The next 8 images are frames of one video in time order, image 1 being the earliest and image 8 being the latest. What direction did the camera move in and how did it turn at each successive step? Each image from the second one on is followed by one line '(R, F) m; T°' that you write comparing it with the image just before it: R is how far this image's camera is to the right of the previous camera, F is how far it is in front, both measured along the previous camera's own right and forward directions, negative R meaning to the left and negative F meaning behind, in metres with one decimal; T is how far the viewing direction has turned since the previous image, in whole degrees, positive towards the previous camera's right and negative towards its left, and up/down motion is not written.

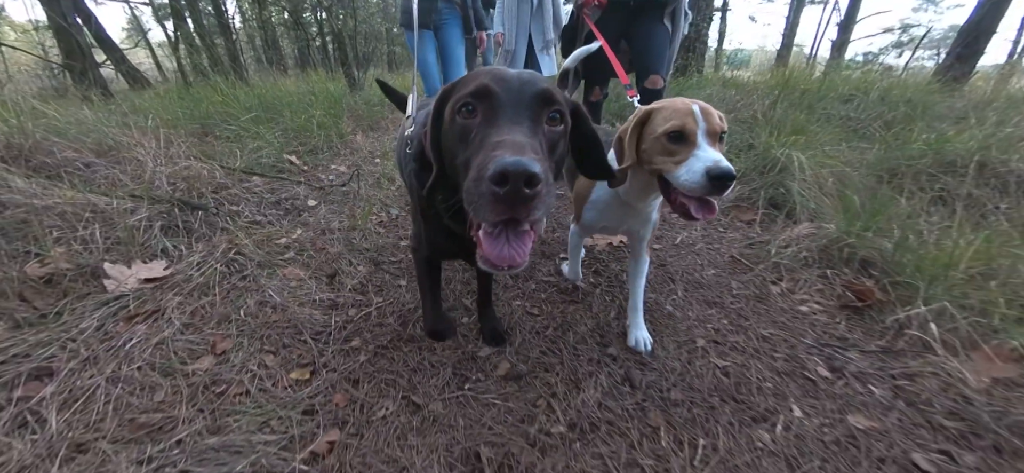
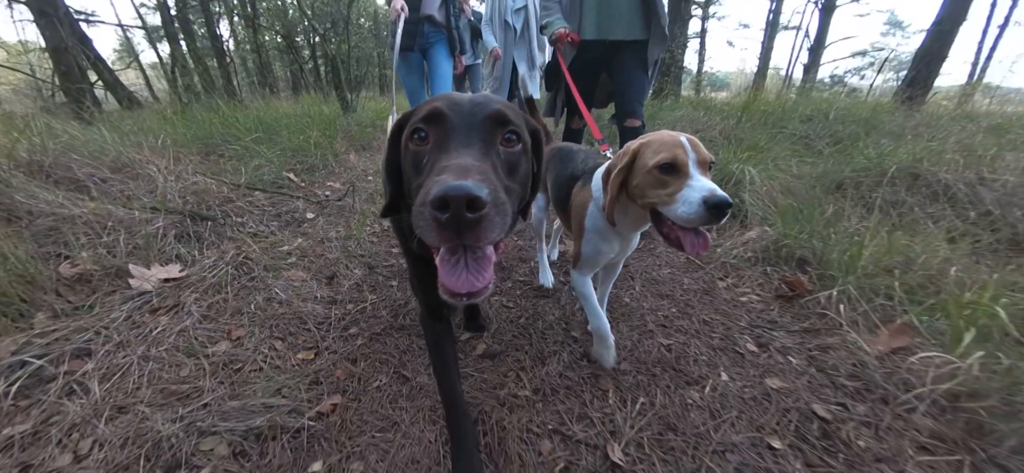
(+0.1, -0.3) m; +1°
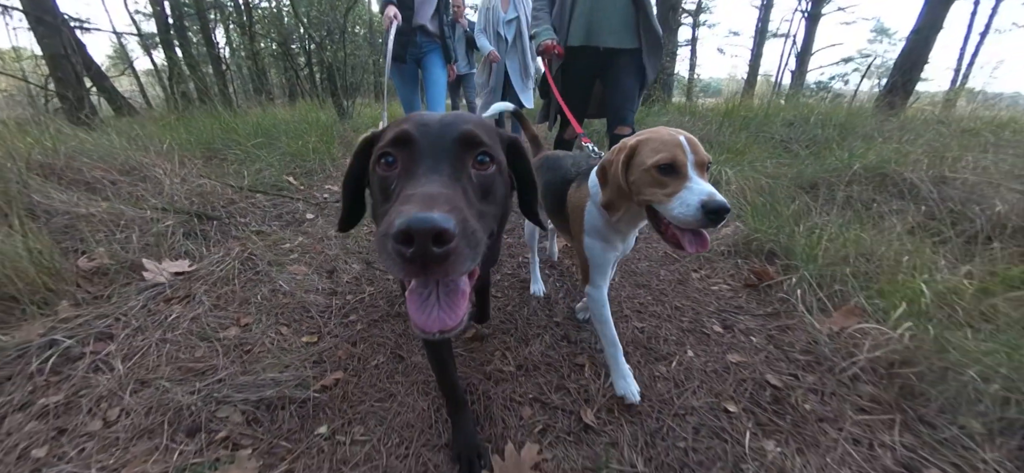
(0.0, -0.2) m; +1°
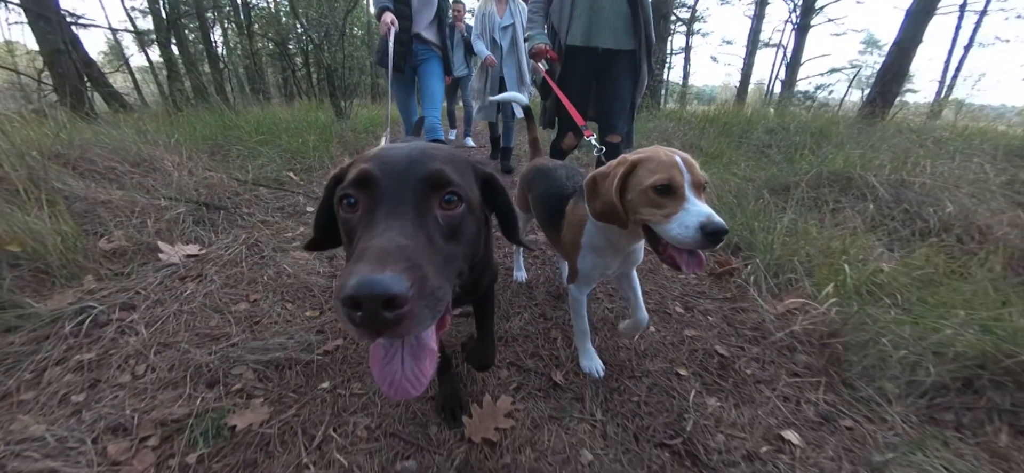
(+0.1, -0.2) m; +1°
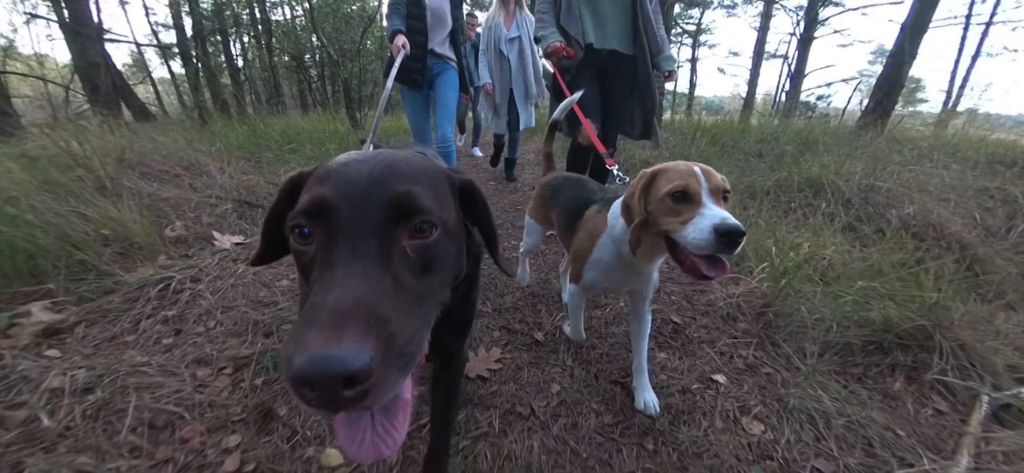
(+0.1, -0.4) m; -1°
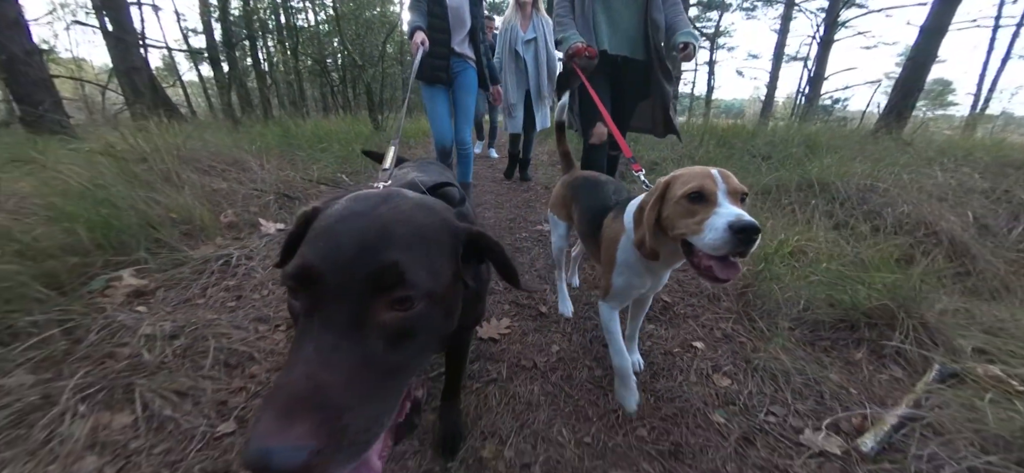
(0.0, -0.3) m; -2°
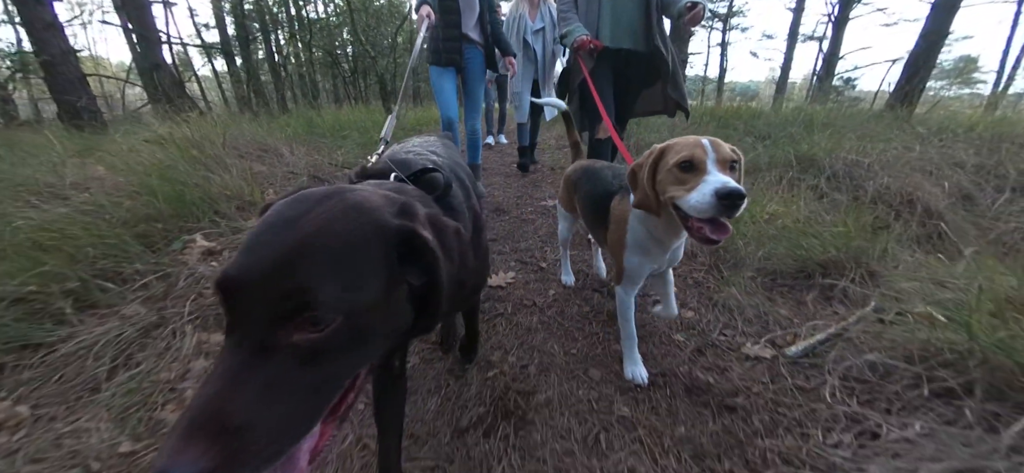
(+0.1, -0.4) m; -2°
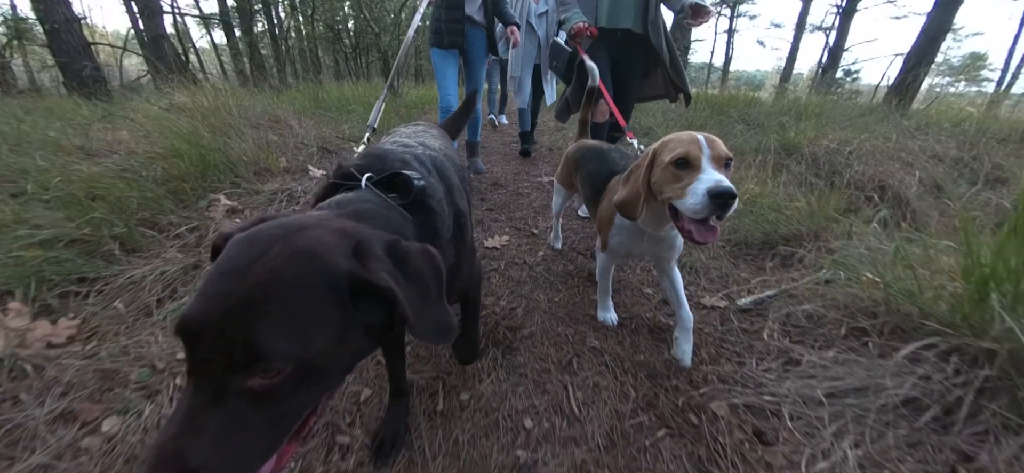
(0.0, -0.3) m; 0°
